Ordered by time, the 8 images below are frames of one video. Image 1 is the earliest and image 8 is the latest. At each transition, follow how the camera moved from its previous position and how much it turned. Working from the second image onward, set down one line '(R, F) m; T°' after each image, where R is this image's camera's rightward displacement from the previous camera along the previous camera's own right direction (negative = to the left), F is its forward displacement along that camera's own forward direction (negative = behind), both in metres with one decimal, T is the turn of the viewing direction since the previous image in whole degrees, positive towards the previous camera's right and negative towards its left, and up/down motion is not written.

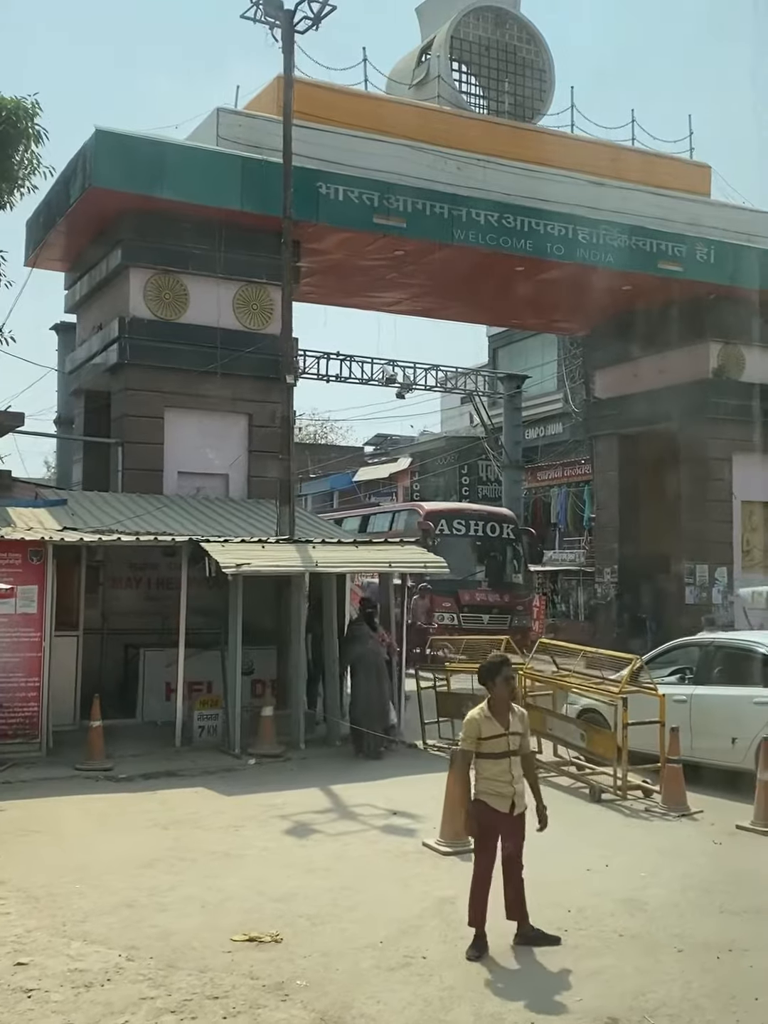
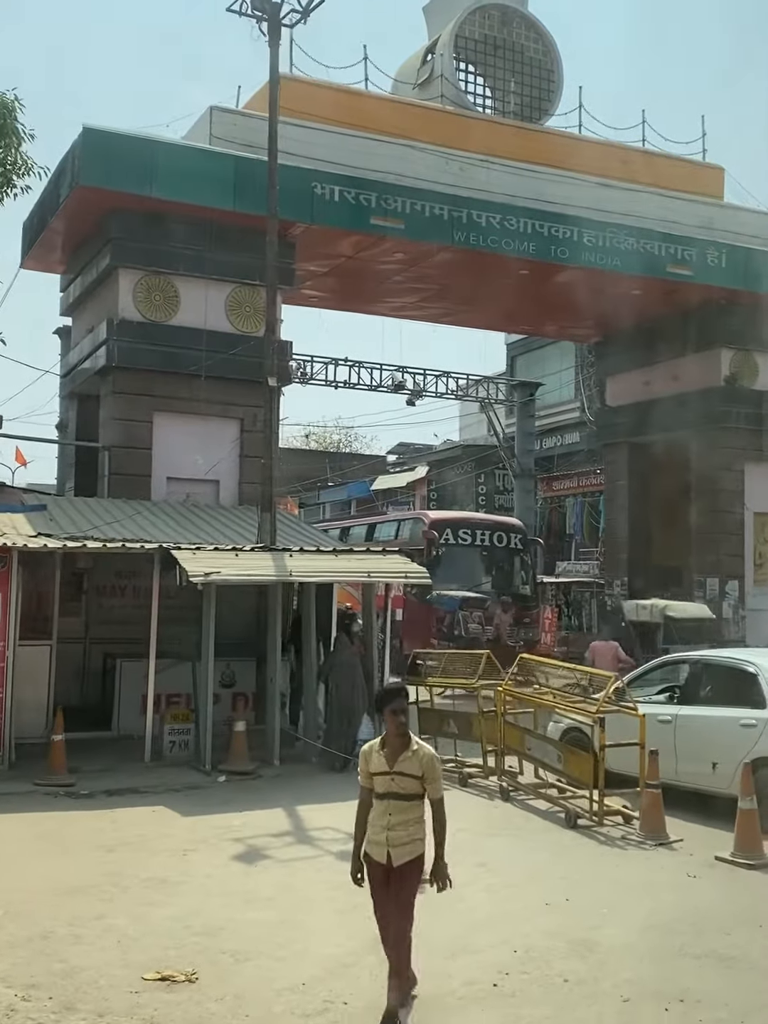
(+0.5, +0.4) m; -2°
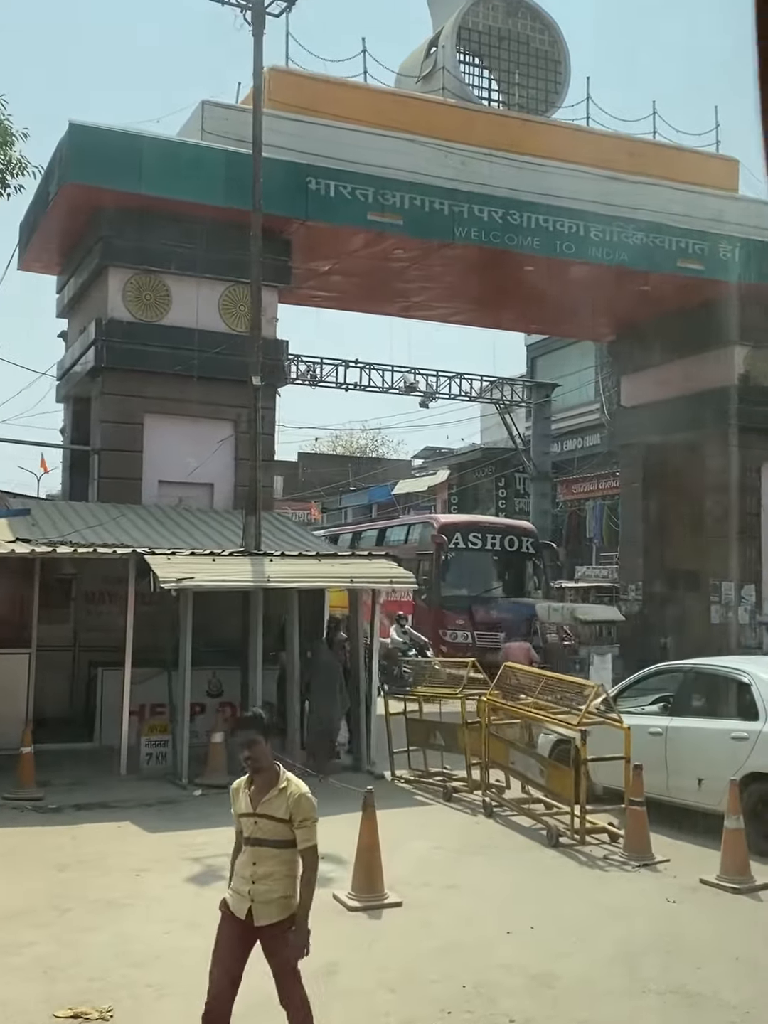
(+0.4, +0.4) m; -2°
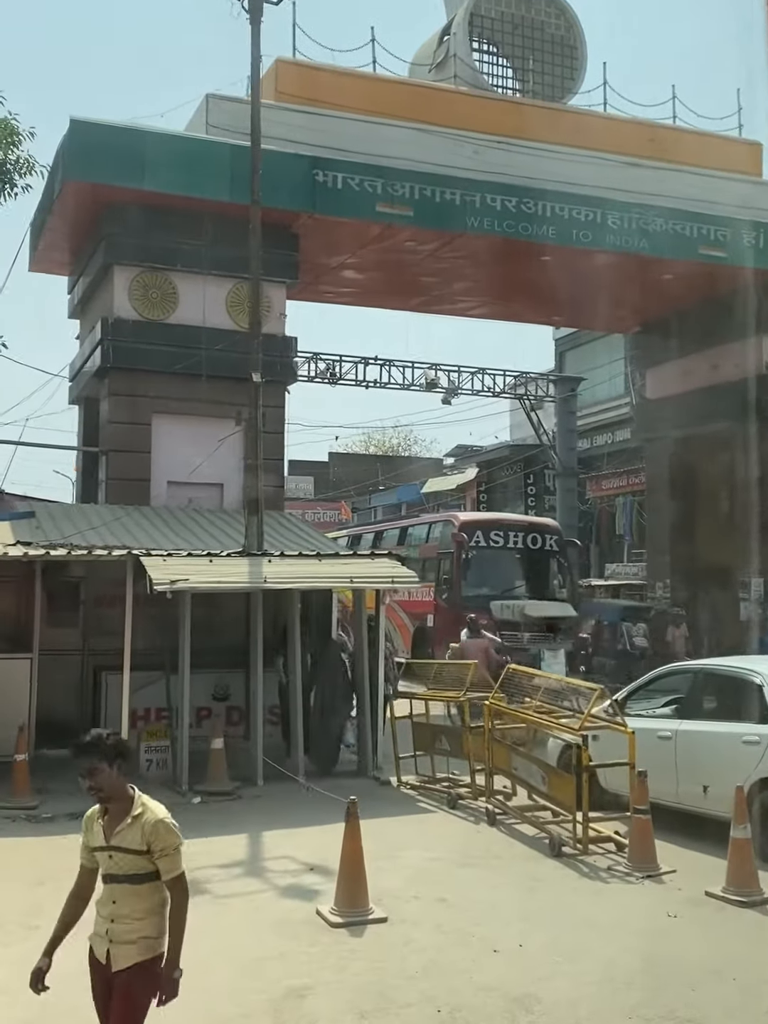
(+0.3, +0.3) m; -2°
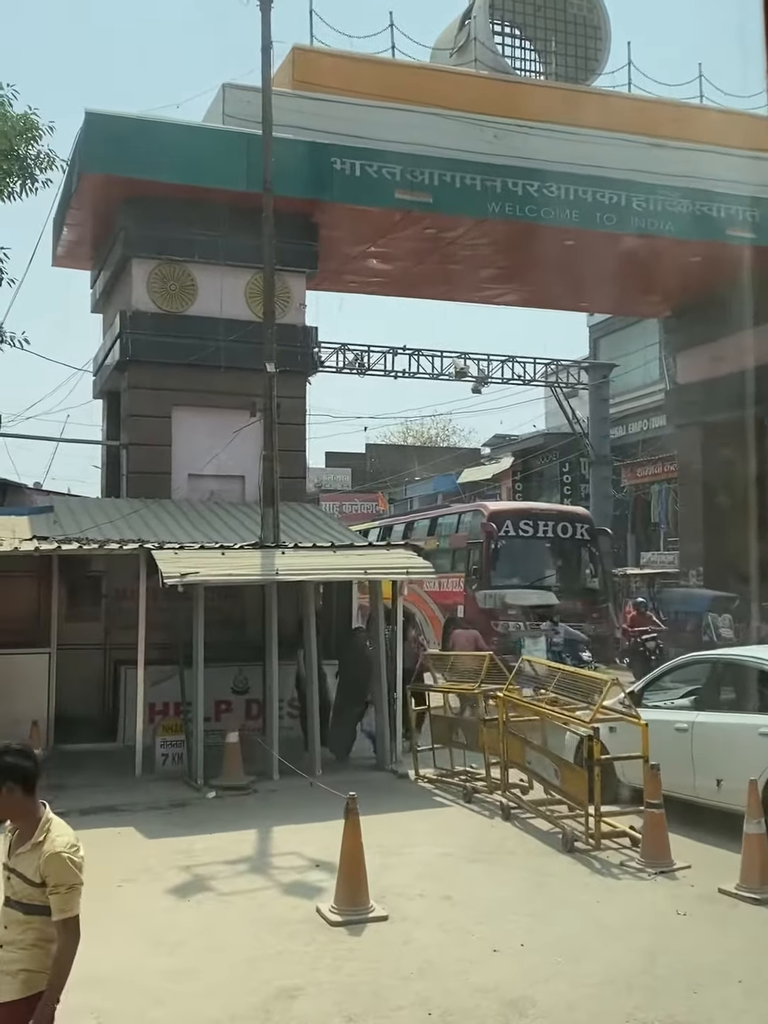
(+0.2, +0.1) m; -2°
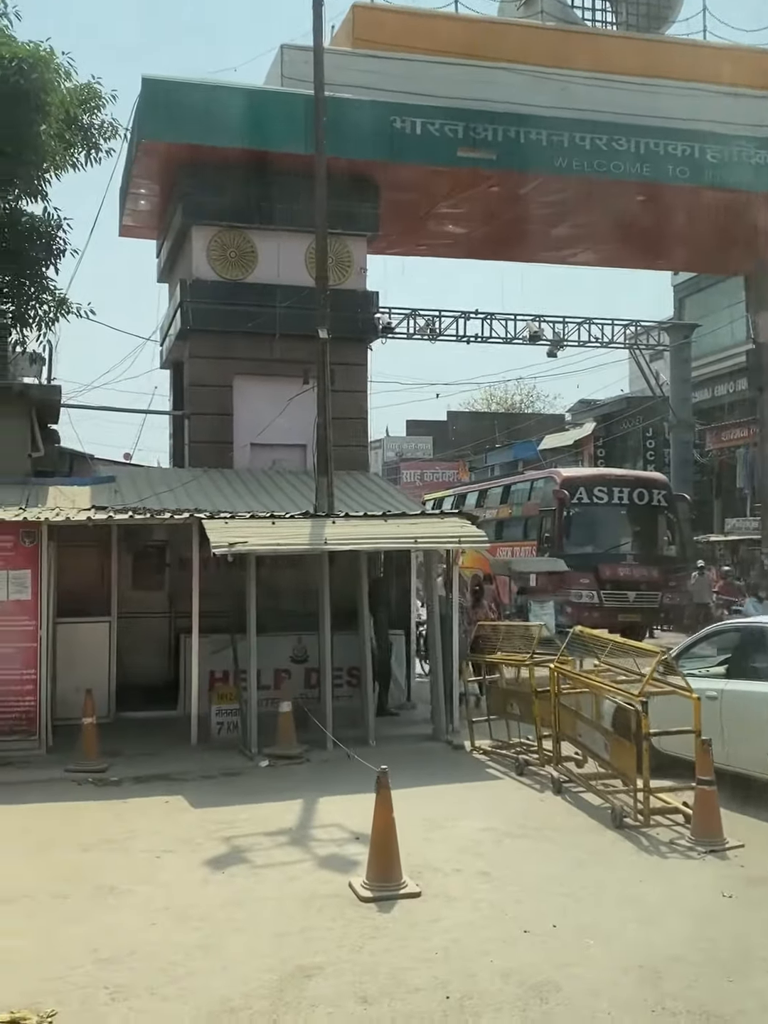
(+0.3, +0.2) m; -4°
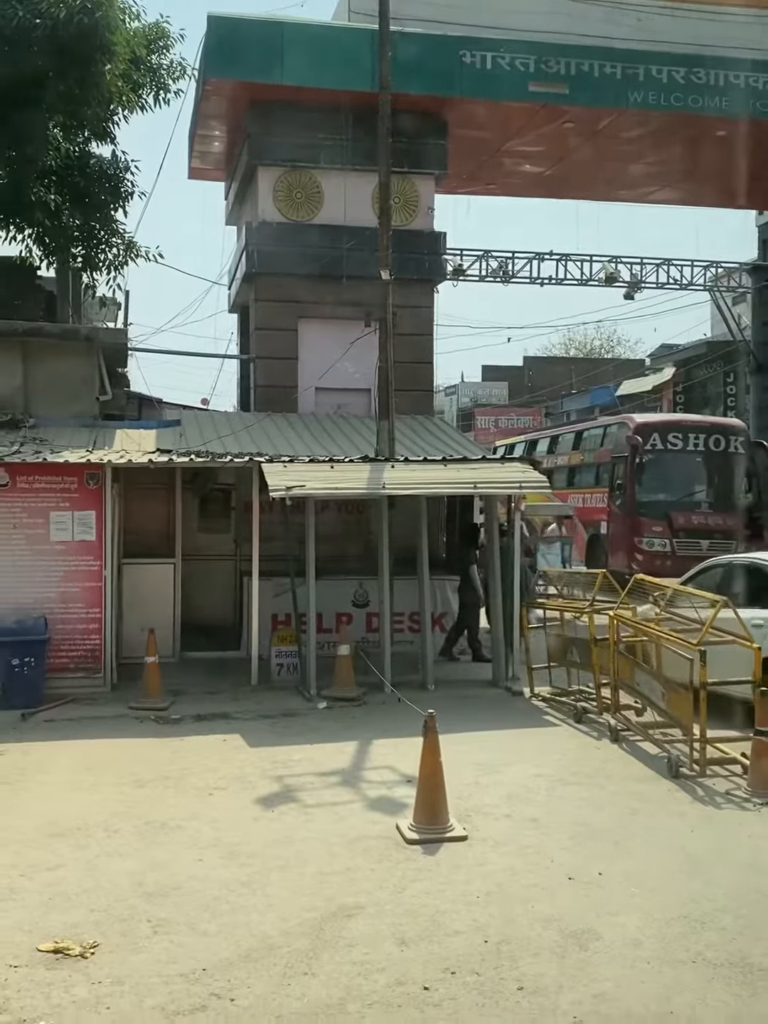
(+0.1, +0.1) m; -4°
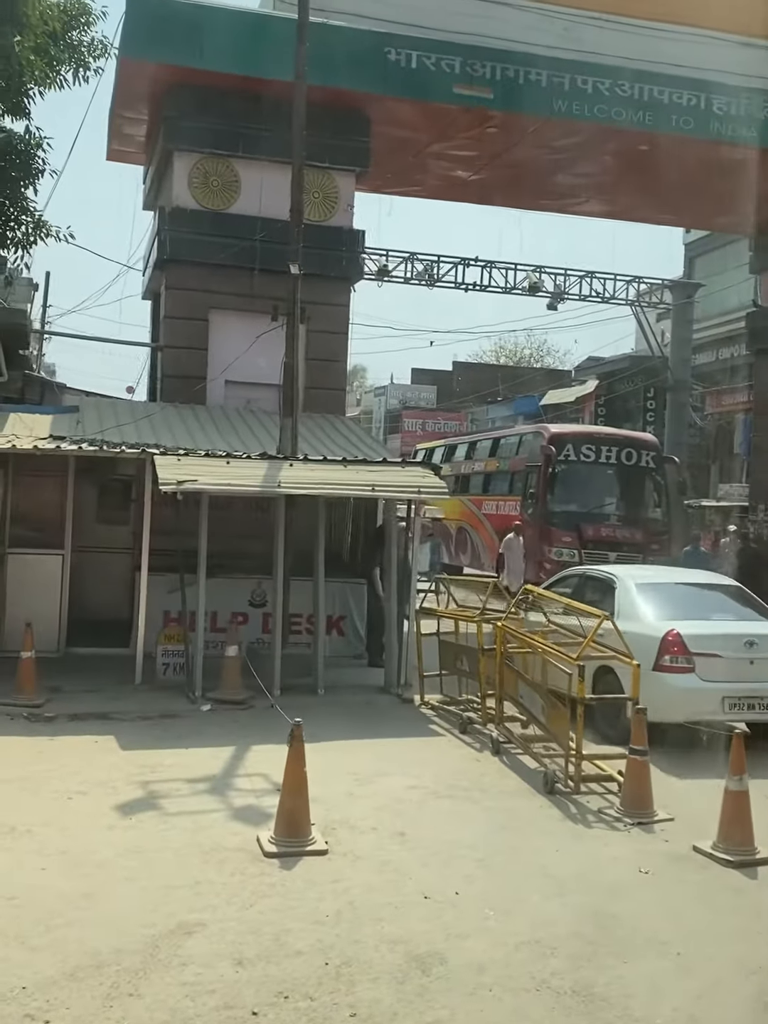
(+0.3, +0.2) m; +4°
